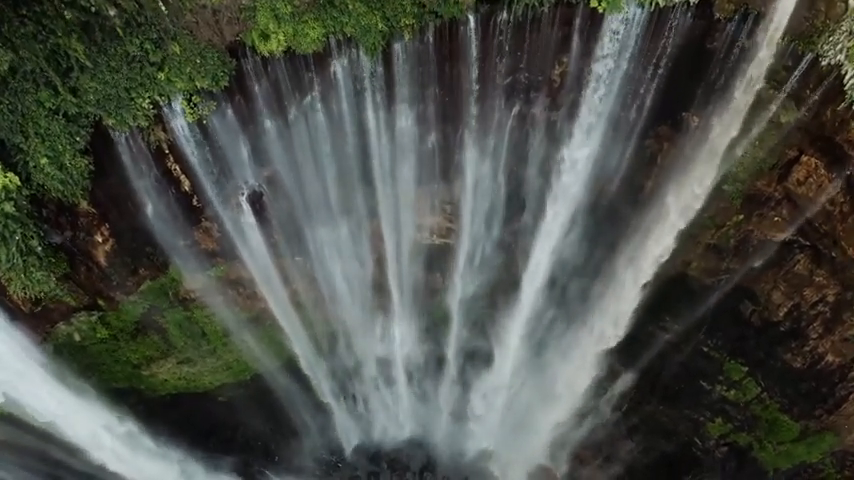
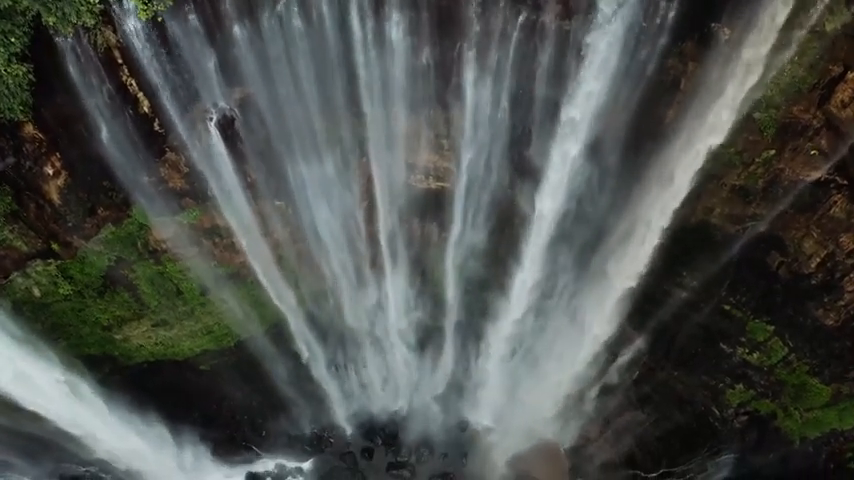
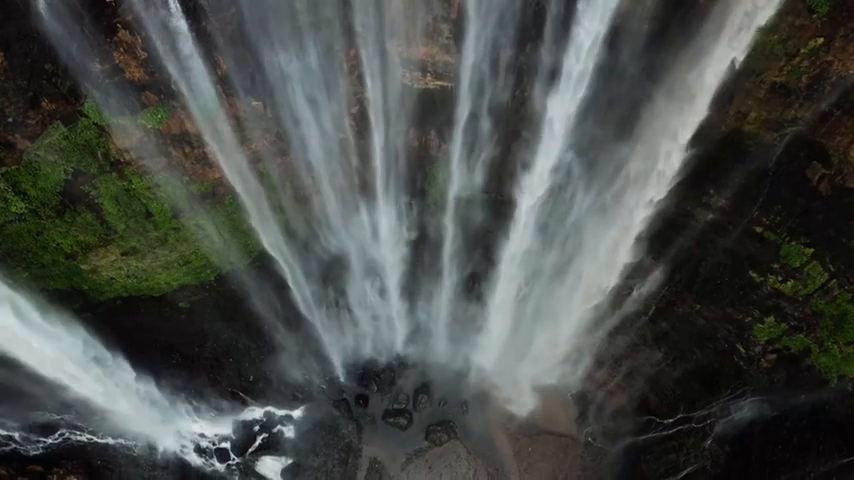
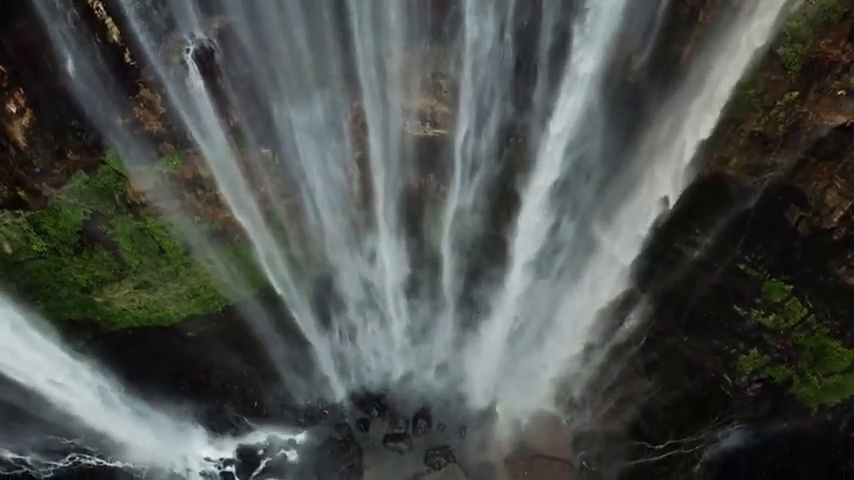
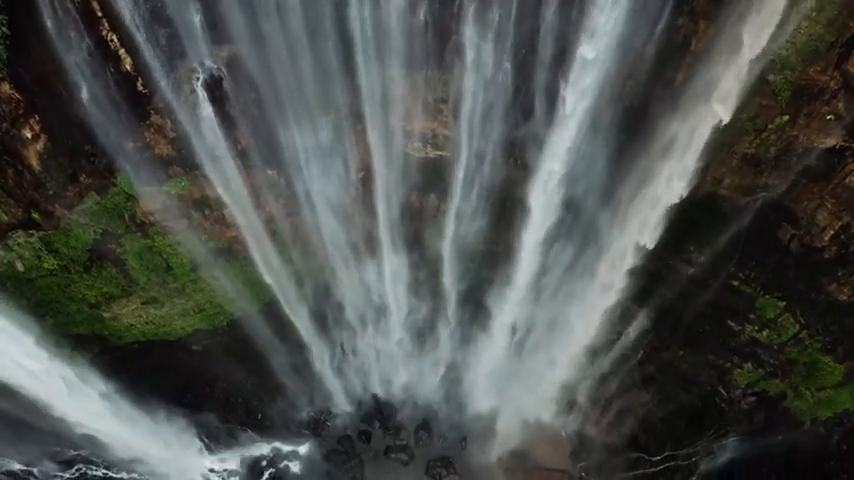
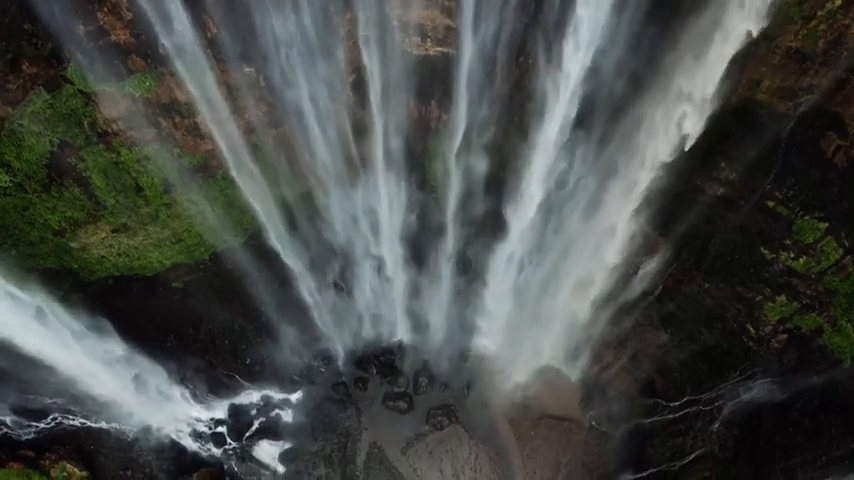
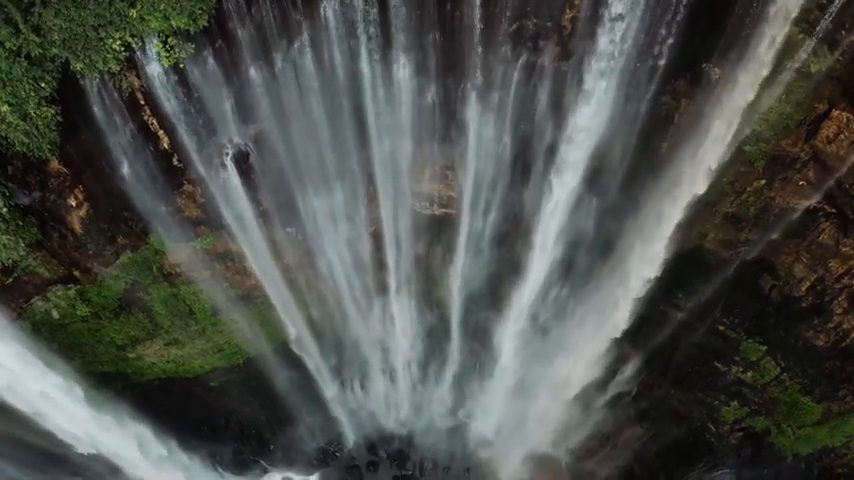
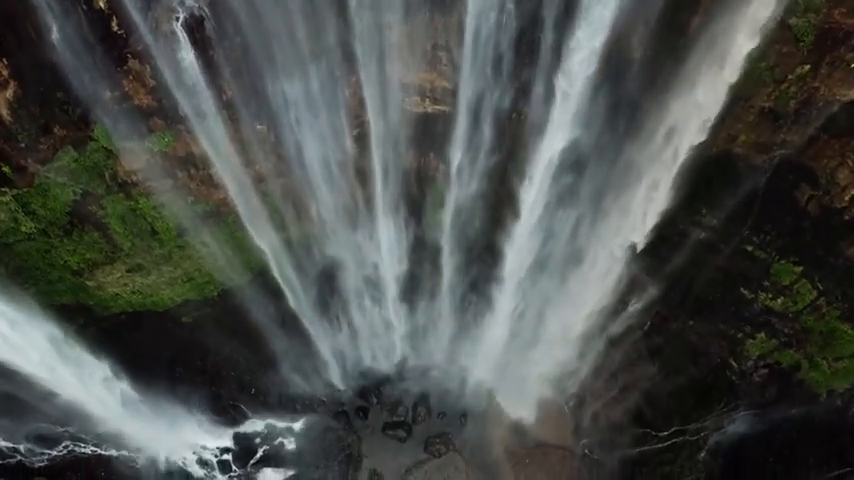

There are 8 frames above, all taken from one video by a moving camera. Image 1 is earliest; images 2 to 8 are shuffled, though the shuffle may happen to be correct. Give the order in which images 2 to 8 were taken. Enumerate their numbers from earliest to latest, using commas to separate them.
7, 2, 5, 4, 8, 3, 6
